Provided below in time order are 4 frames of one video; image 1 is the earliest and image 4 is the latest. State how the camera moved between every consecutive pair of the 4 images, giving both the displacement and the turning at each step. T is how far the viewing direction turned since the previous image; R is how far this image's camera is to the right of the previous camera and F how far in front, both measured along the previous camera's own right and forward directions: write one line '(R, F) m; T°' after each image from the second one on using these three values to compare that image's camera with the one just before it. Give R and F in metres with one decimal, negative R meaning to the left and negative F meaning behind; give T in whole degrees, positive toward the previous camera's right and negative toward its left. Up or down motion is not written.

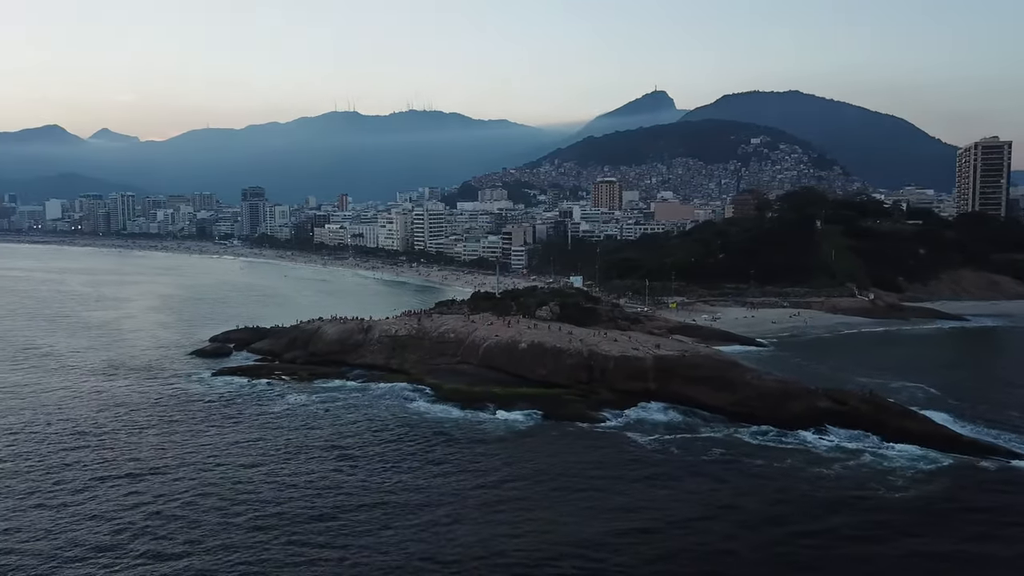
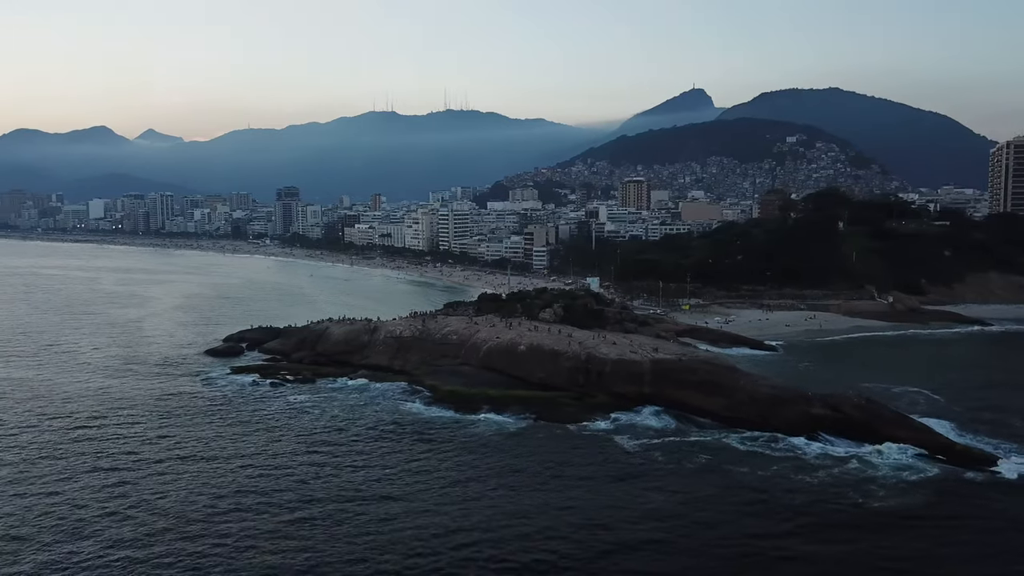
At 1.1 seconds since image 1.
(+1.4, -0.1) m; -2°
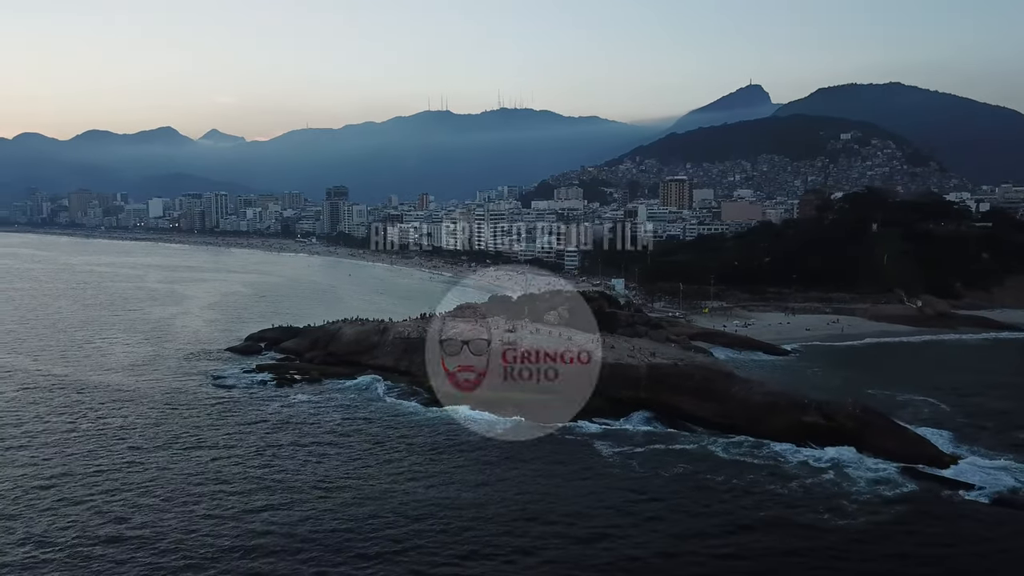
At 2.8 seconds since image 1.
(+2.1, -0.2) m; -4°
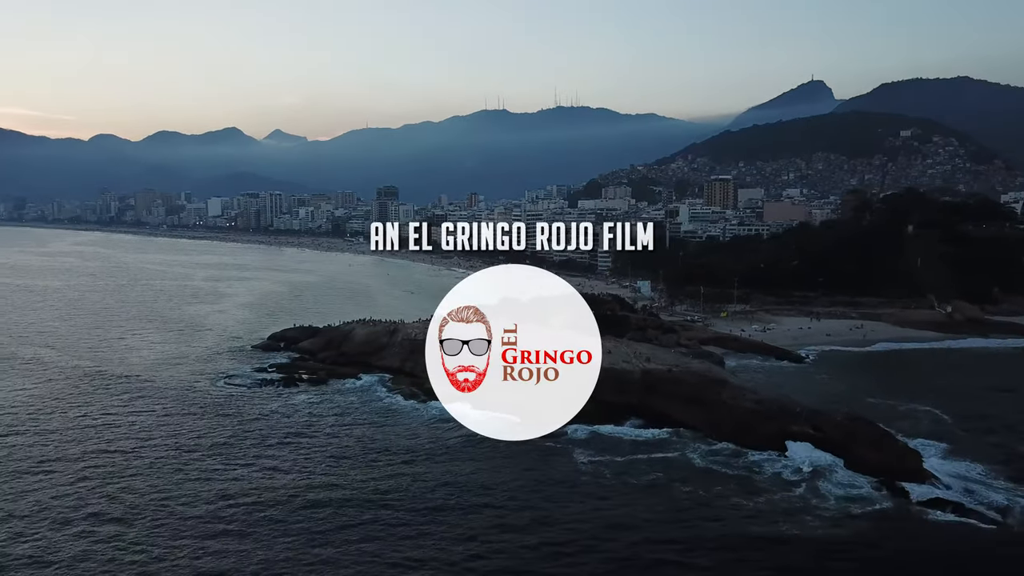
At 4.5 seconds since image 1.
(+2.3, -0.2) m; -4°
